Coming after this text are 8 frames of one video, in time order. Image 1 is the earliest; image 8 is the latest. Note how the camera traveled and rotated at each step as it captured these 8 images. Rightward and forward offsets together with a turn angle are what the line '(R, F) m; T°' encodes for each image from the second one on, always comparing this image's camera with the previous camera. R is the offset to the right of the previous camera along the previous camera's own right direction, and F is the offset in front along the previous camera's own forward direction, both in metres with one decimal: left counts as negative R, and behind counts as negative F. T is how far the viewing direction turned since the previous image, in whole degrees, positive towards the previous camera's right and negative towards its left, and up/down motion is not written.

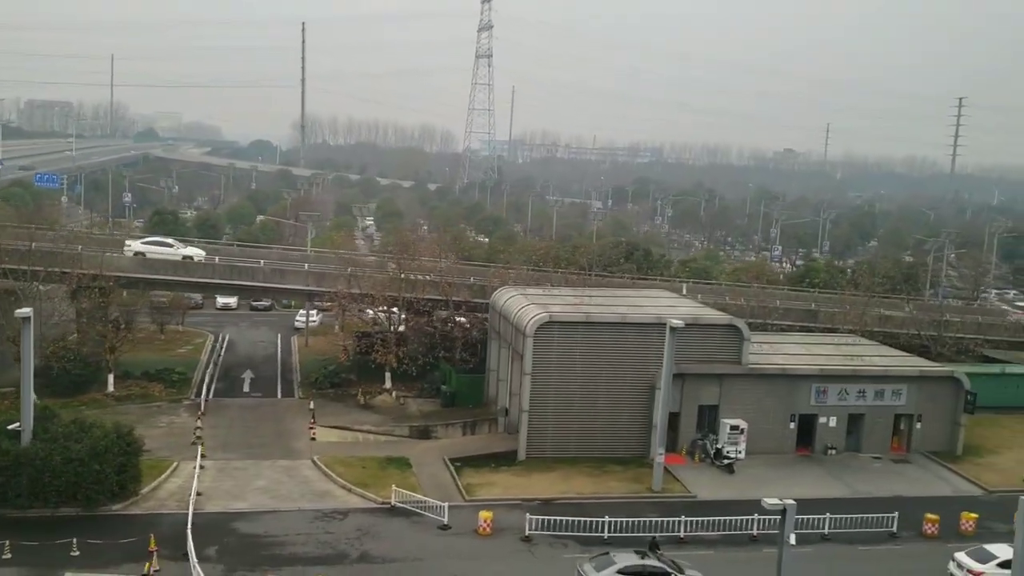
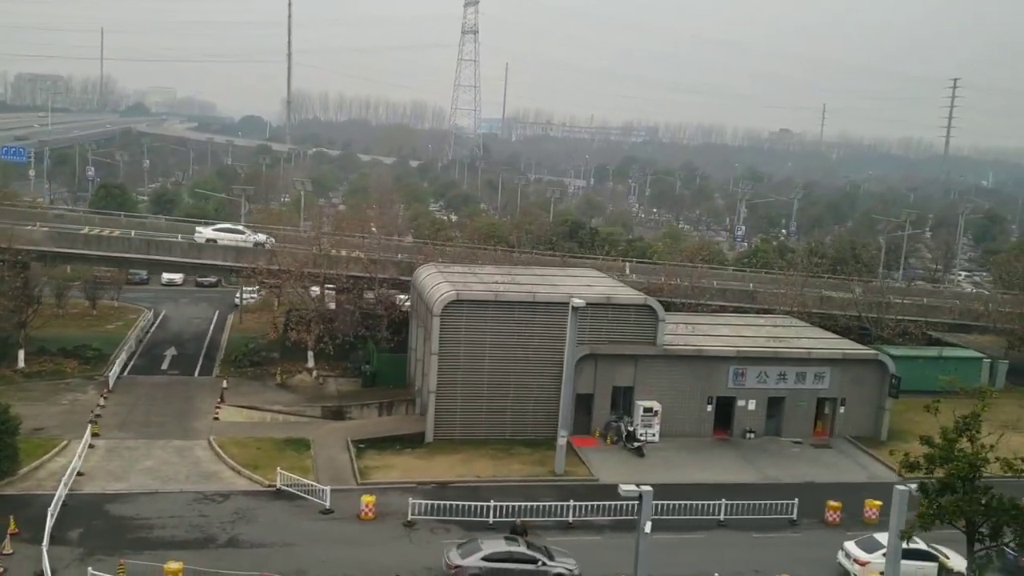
(+2.3, +0.7) m; 0°
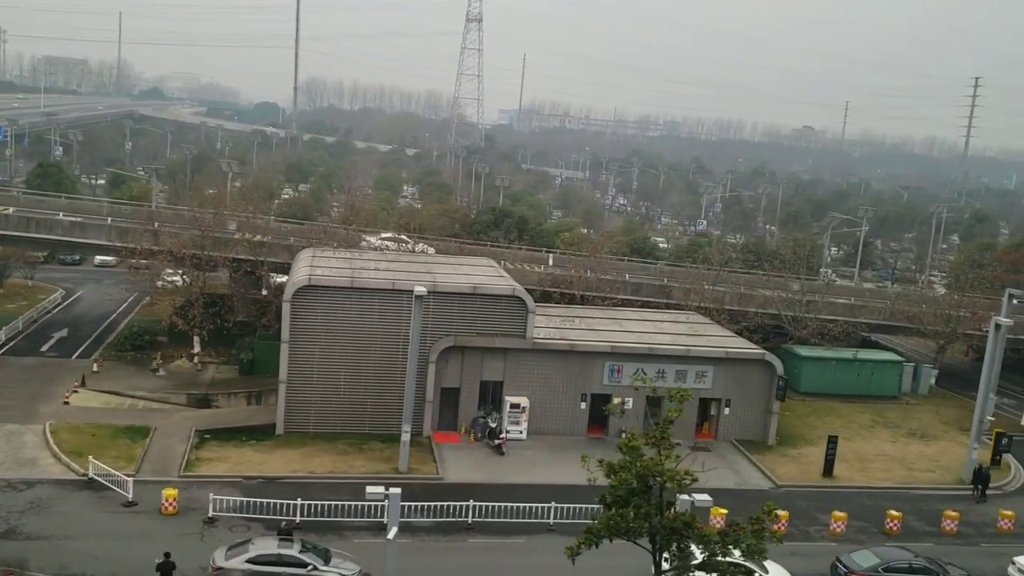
(+4.0, +1.2) m; -1°
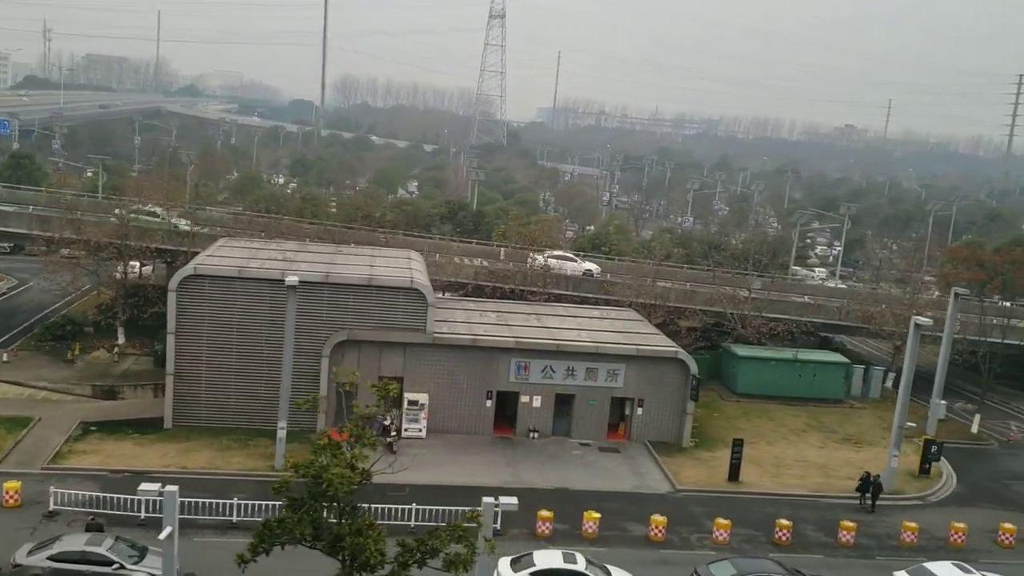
(+3.5, +0.9) m; -3°
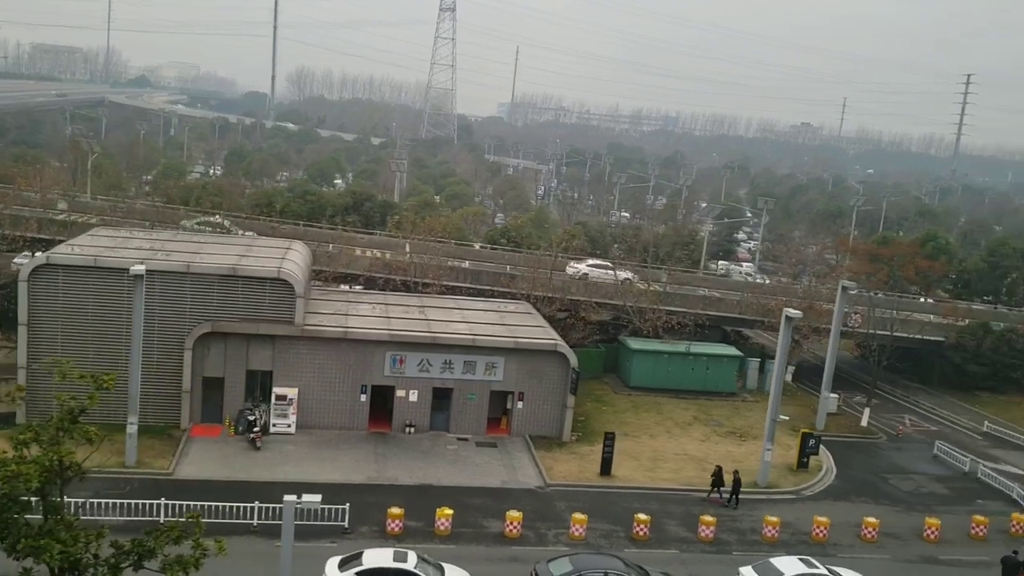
(+2.2, +0.5) m; +2°
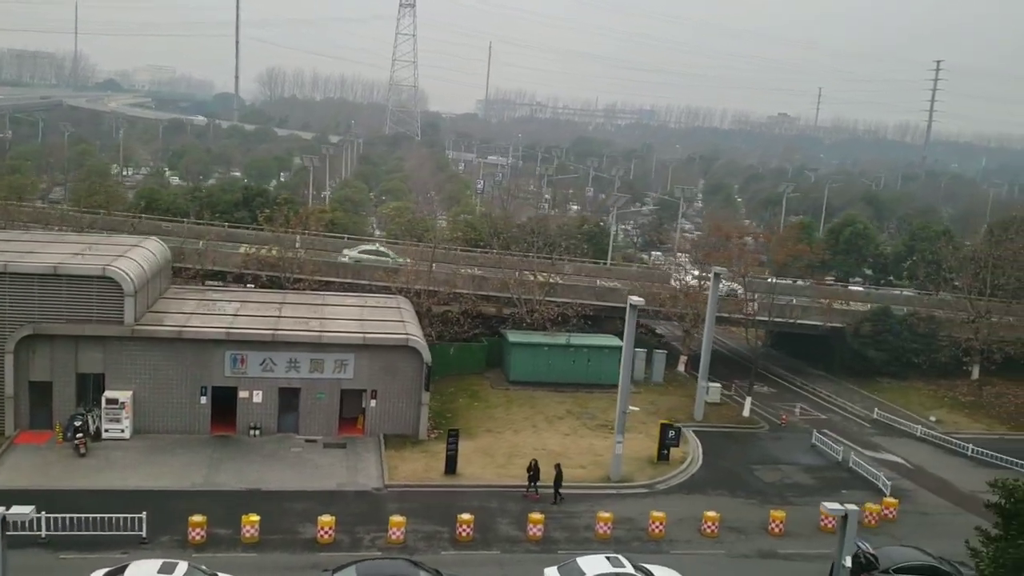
(+3.4, +0.9) m; +1°
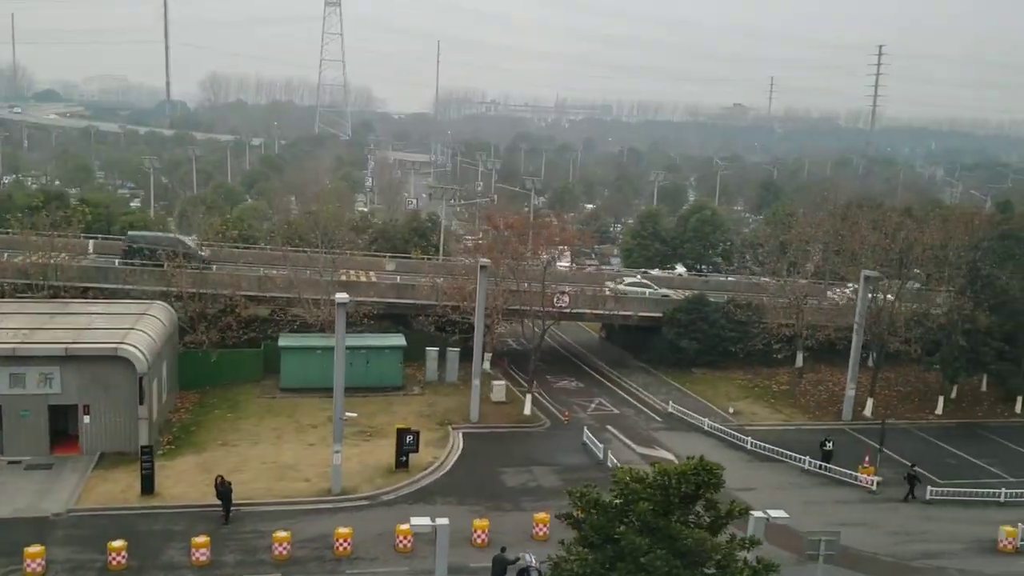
(+5.6, +1.5) m; +2°
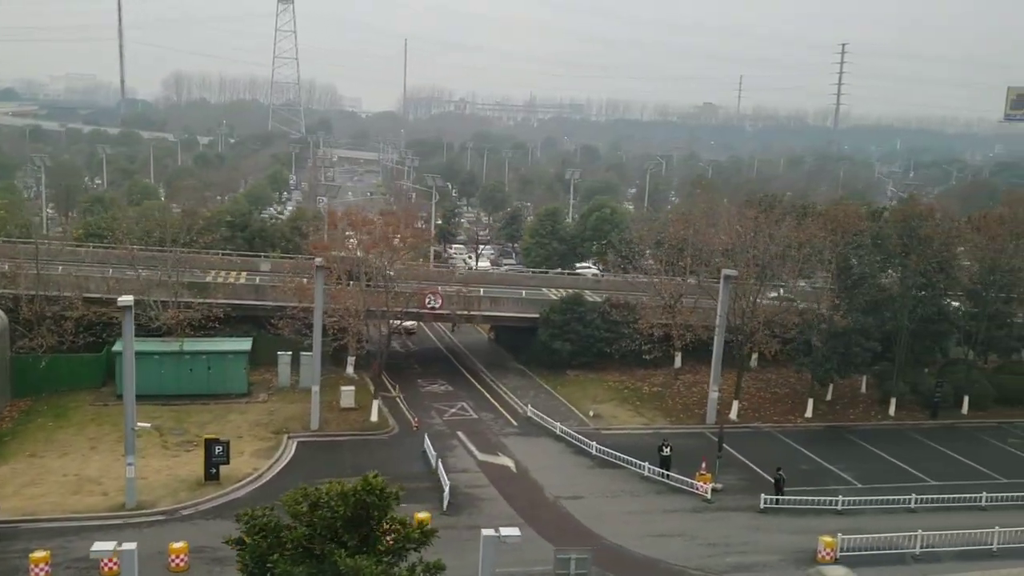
(+3.5, +1.0) m; +1°
